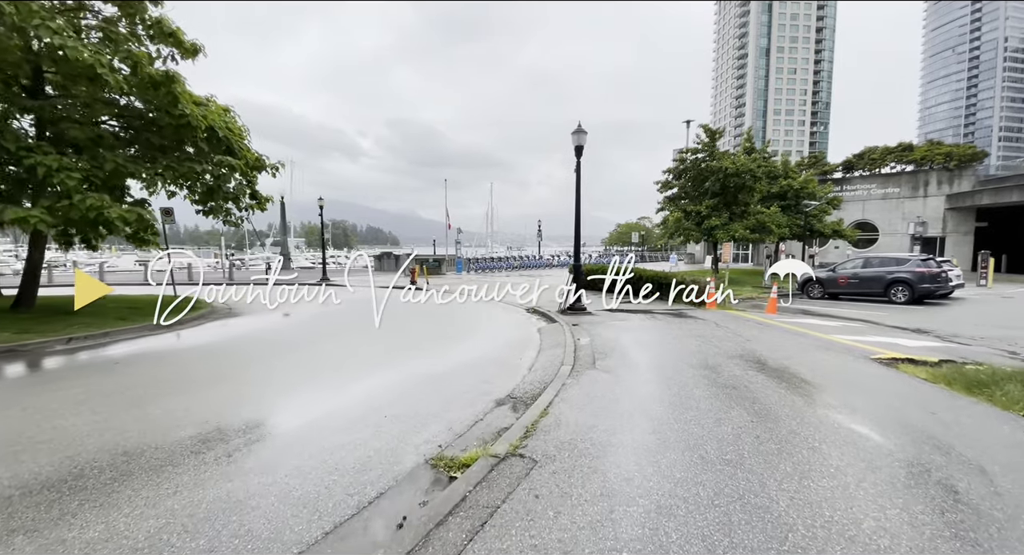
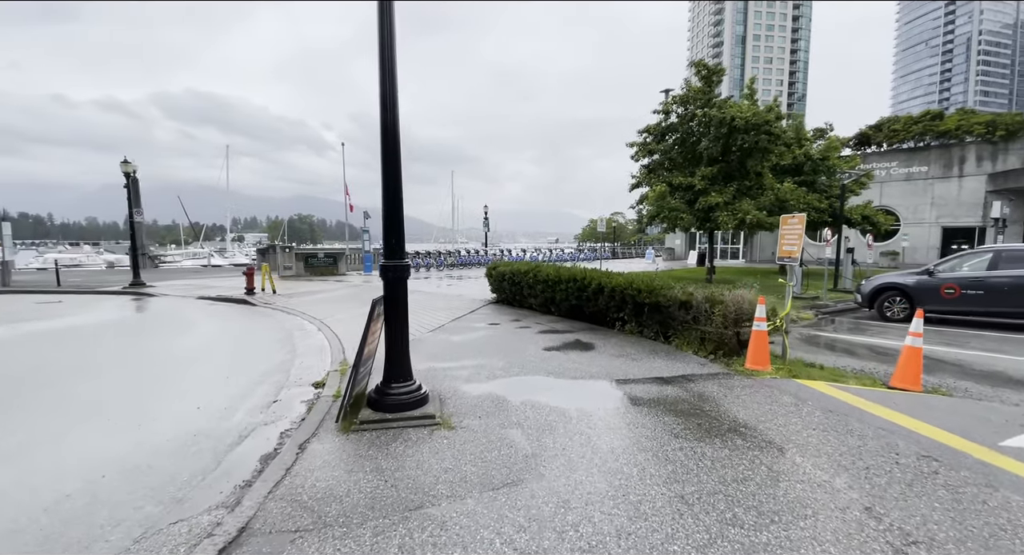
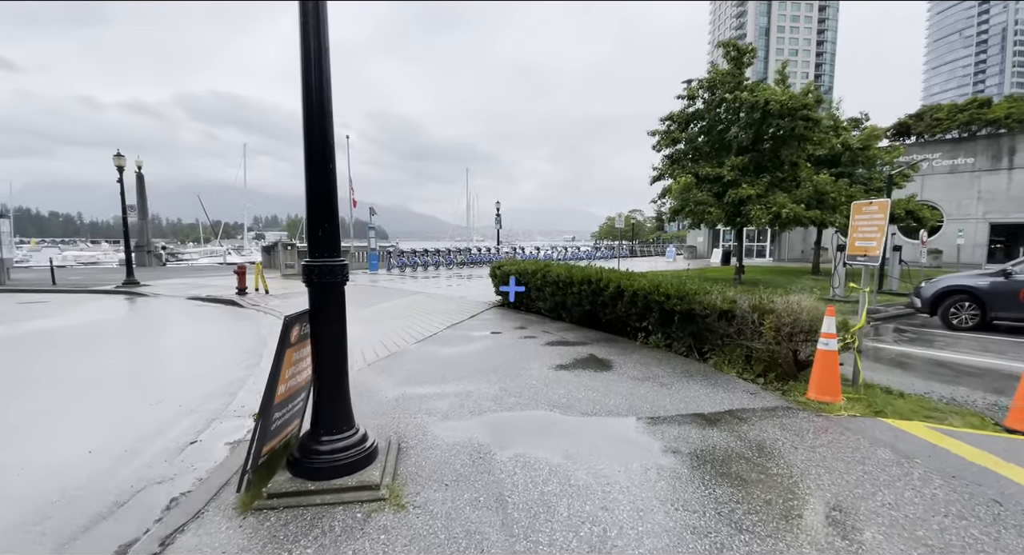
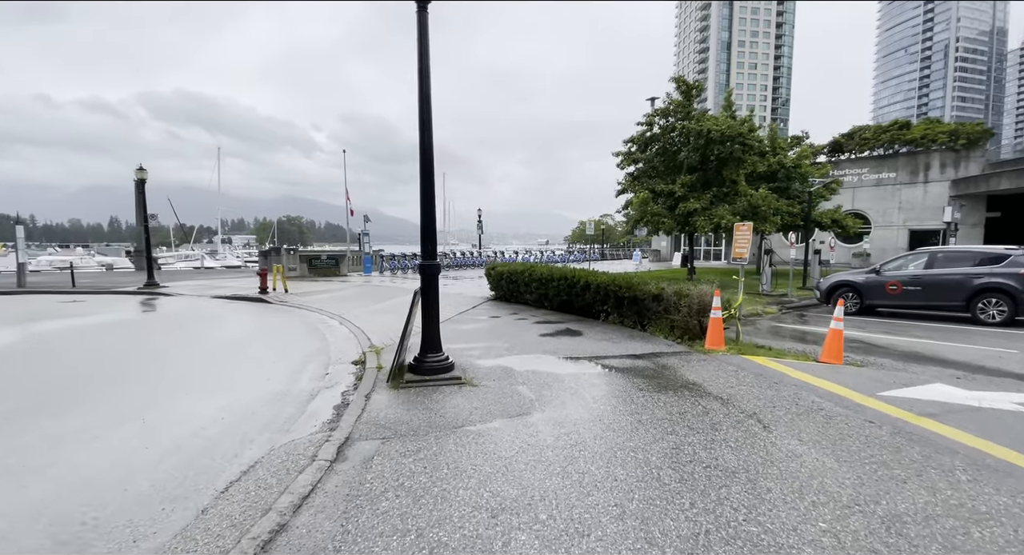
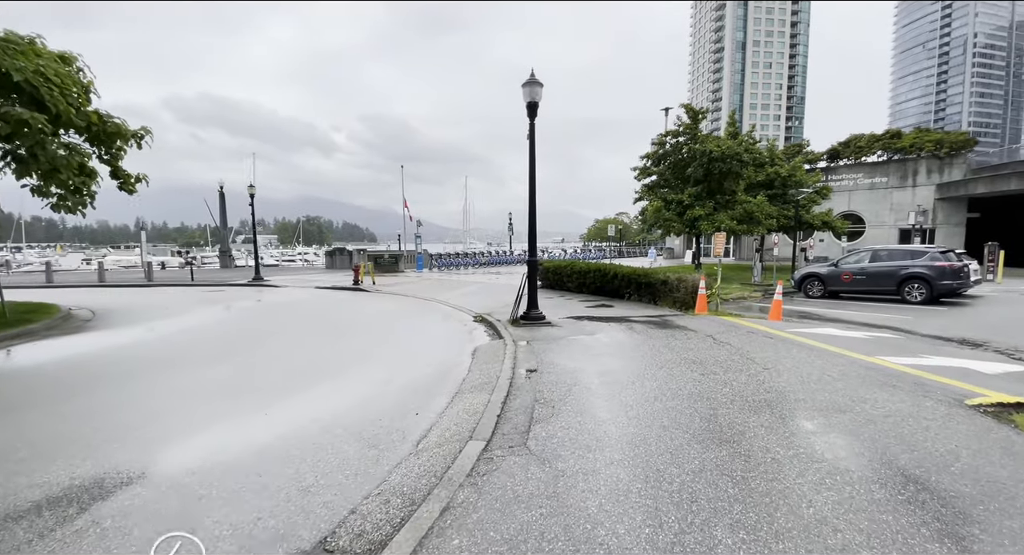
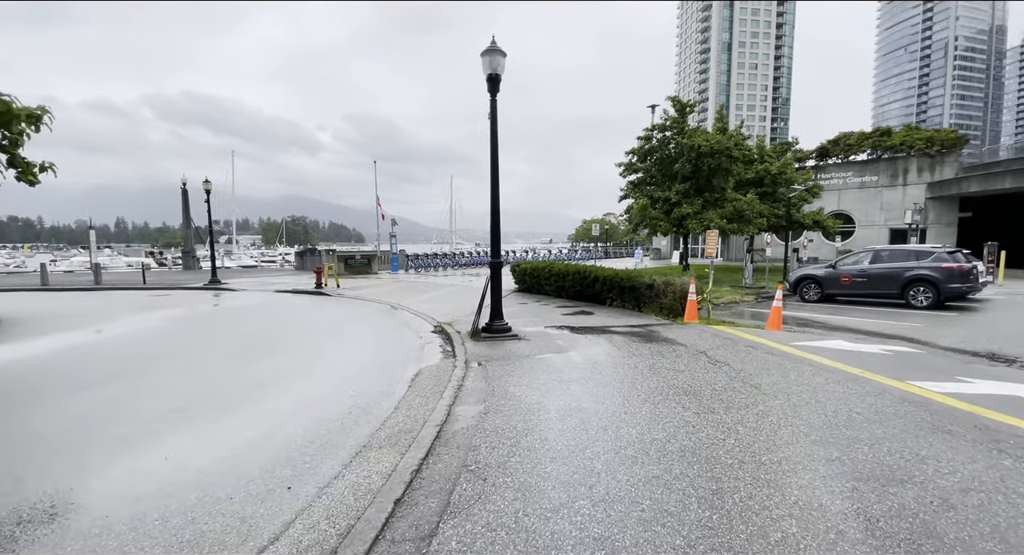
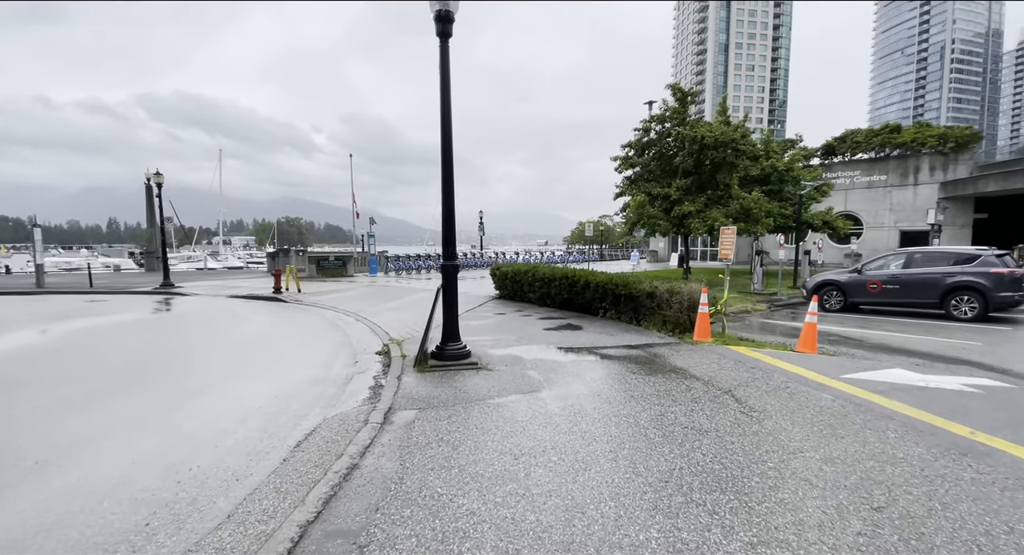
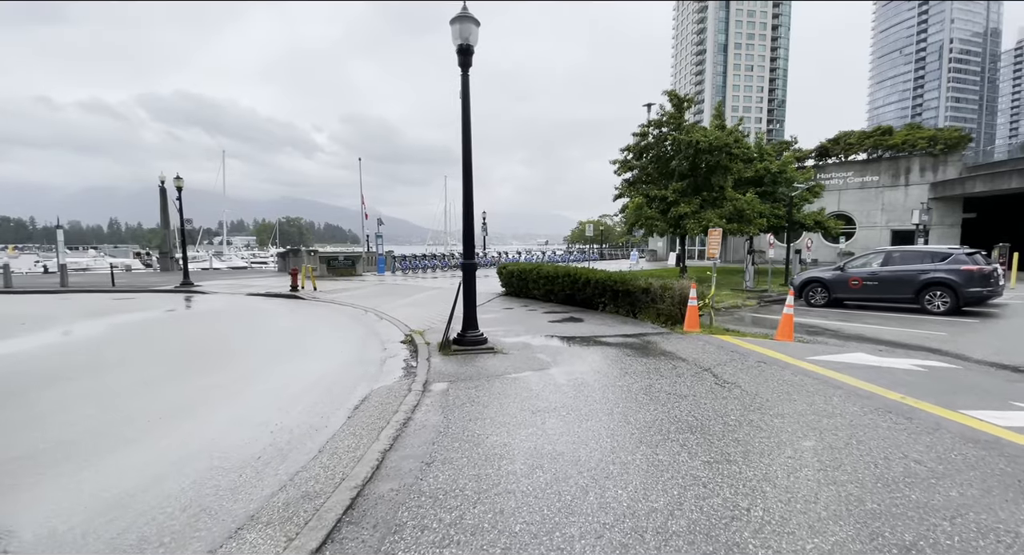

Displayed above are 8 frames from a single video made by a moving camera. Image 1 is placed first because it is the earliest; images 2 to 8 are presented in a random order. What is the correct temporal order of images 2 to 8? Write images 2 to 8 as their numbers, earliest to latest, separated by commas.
5, 6, 8, 7, 4, 2, 3
